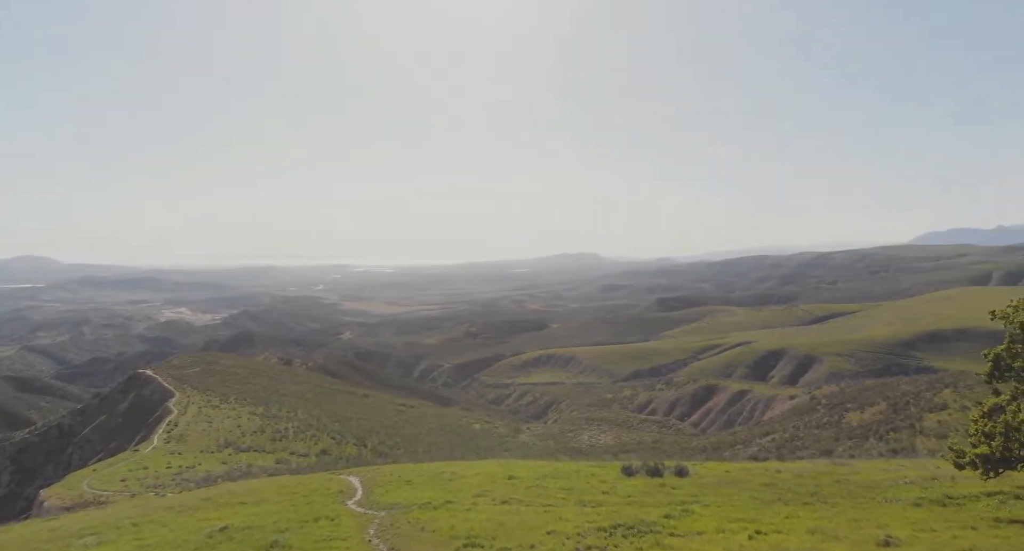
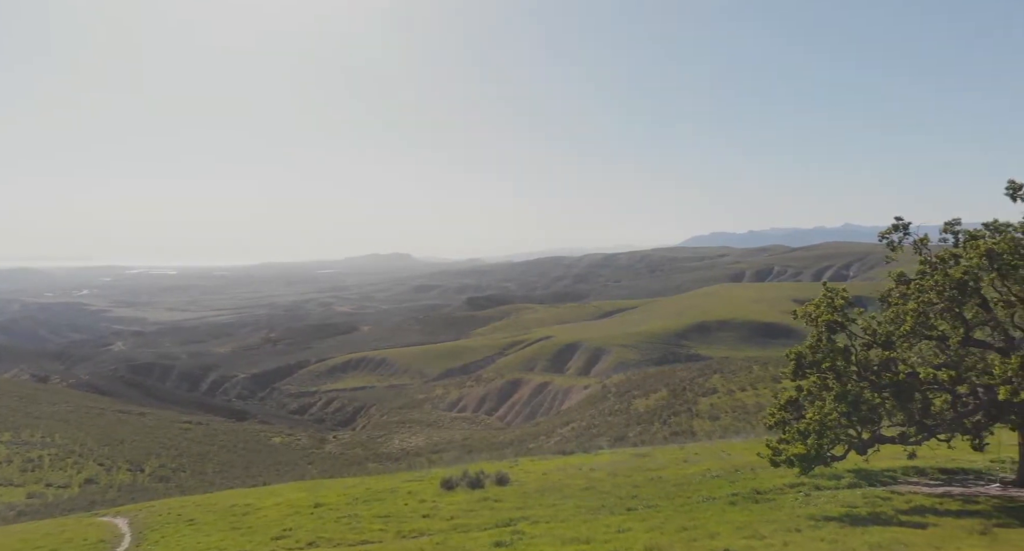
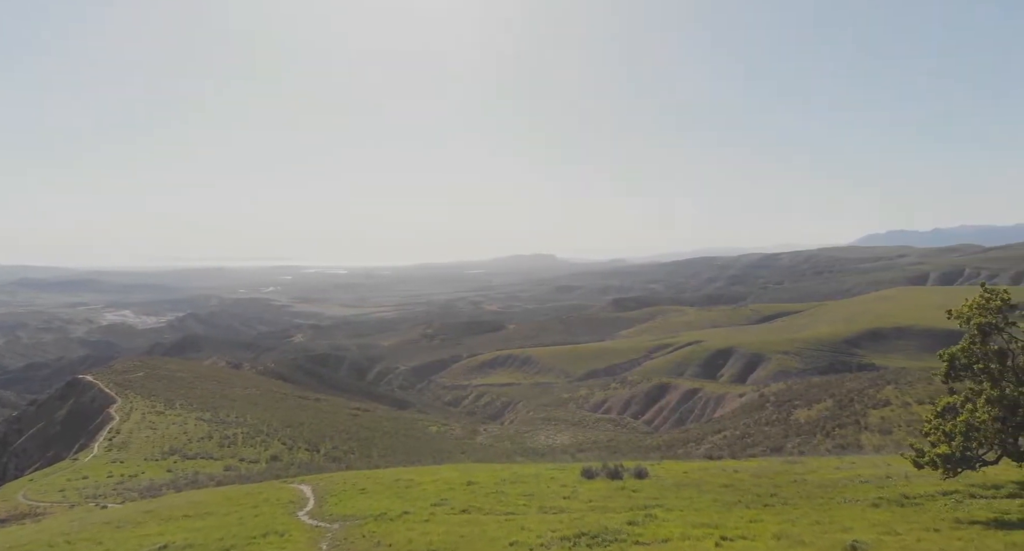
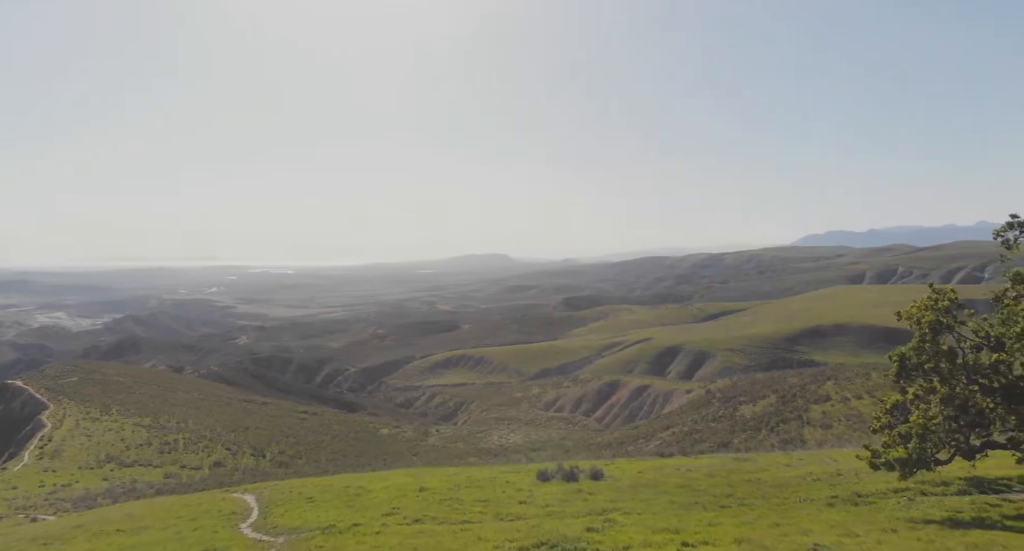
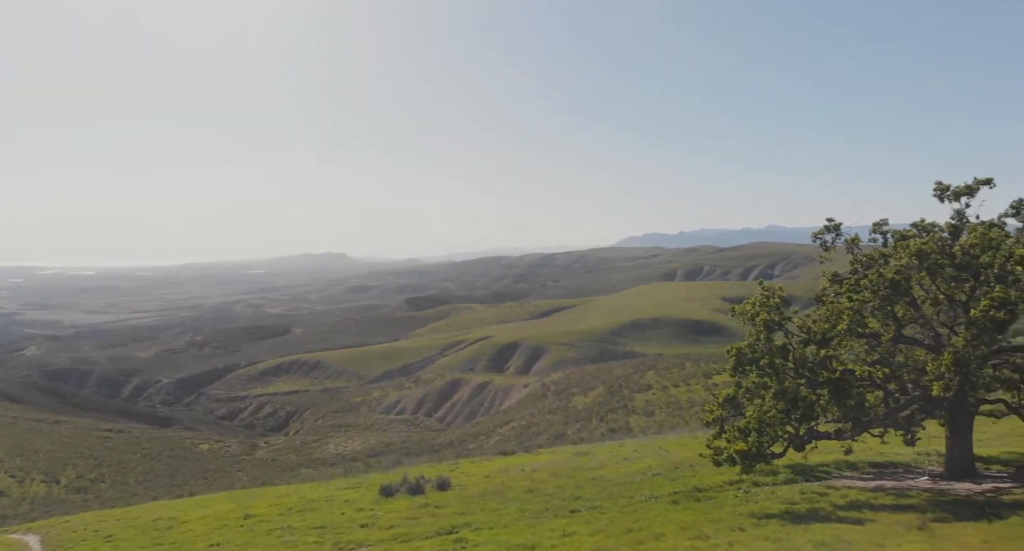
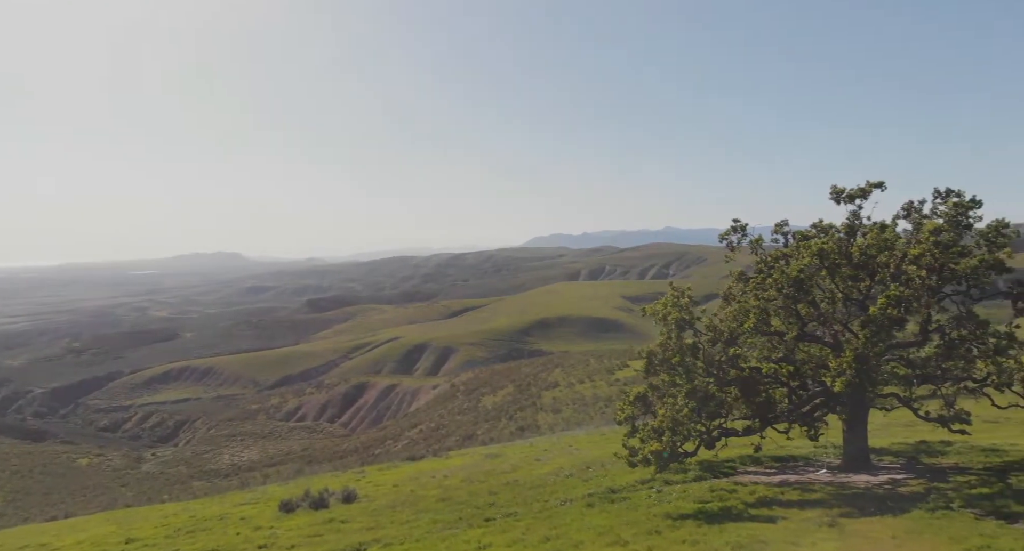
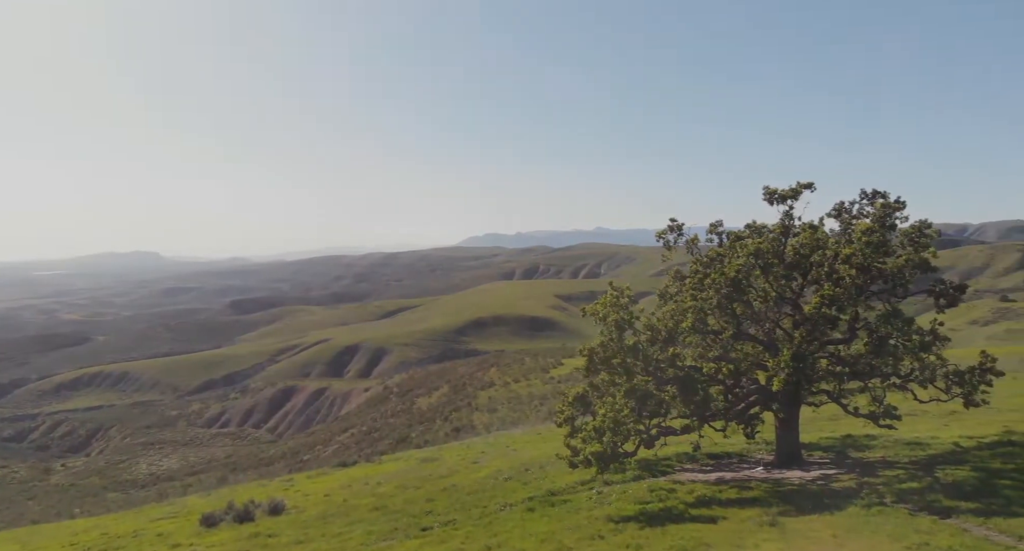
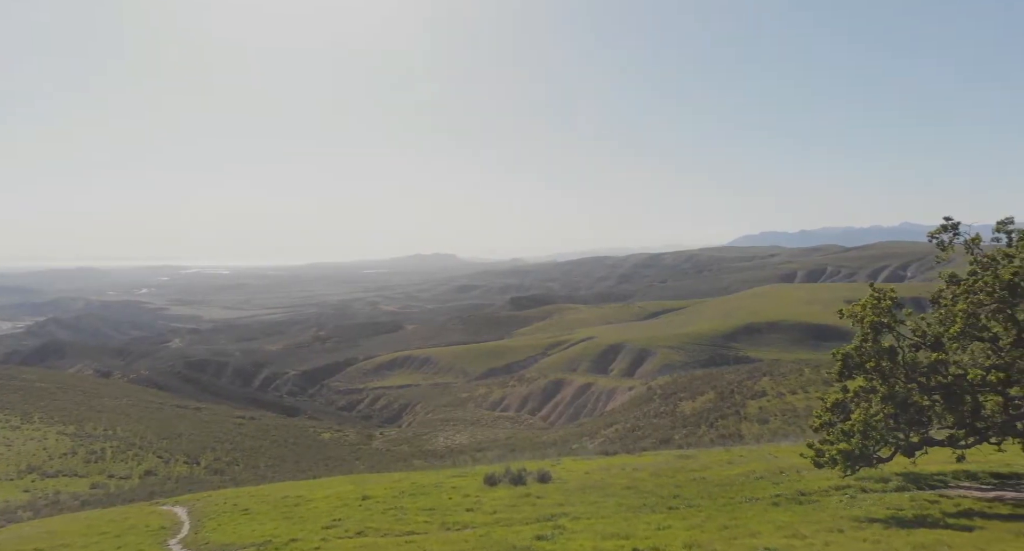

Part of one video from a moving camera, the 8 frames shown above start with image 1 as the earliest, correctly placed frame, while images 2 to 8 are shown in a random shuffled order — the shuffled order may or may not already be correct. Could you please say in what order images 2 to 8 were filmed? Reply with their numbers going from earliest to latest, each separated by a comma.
3, 4, 8, 2, 5, 6, 7
